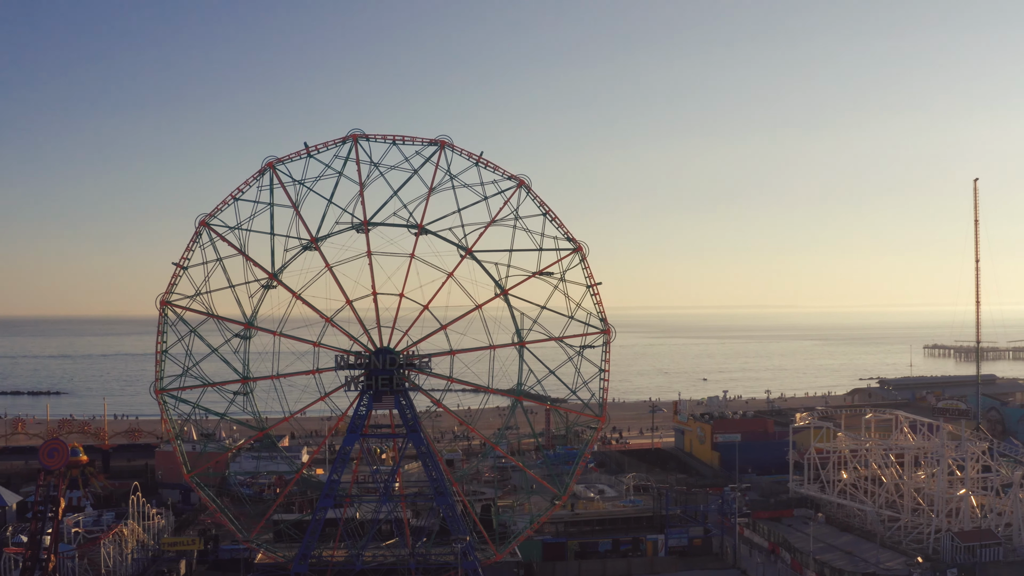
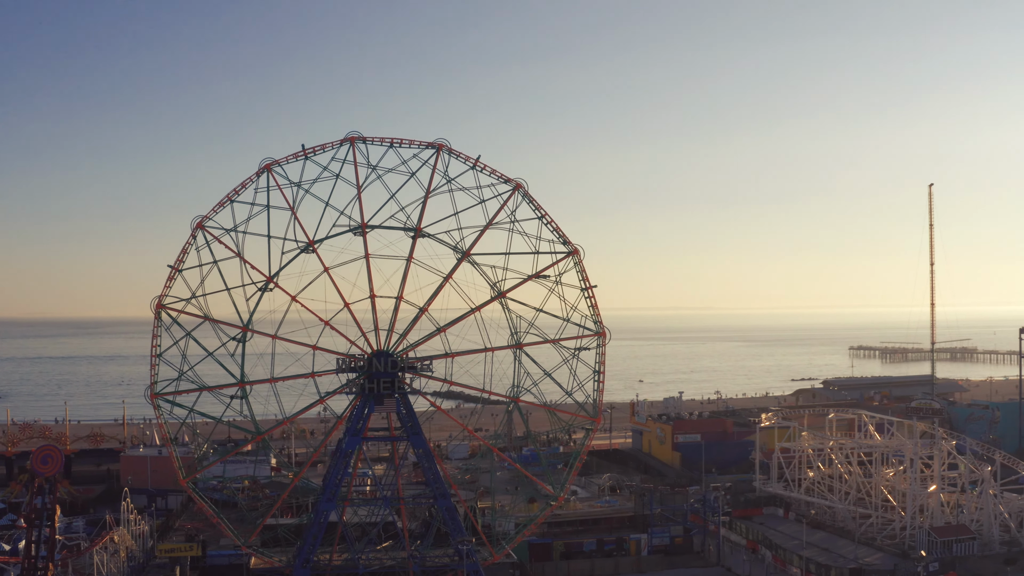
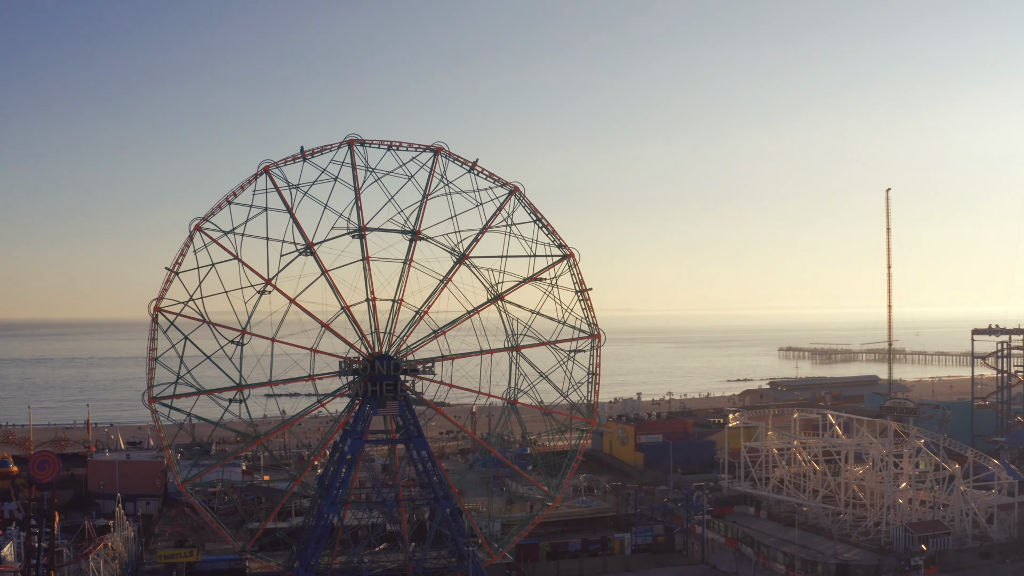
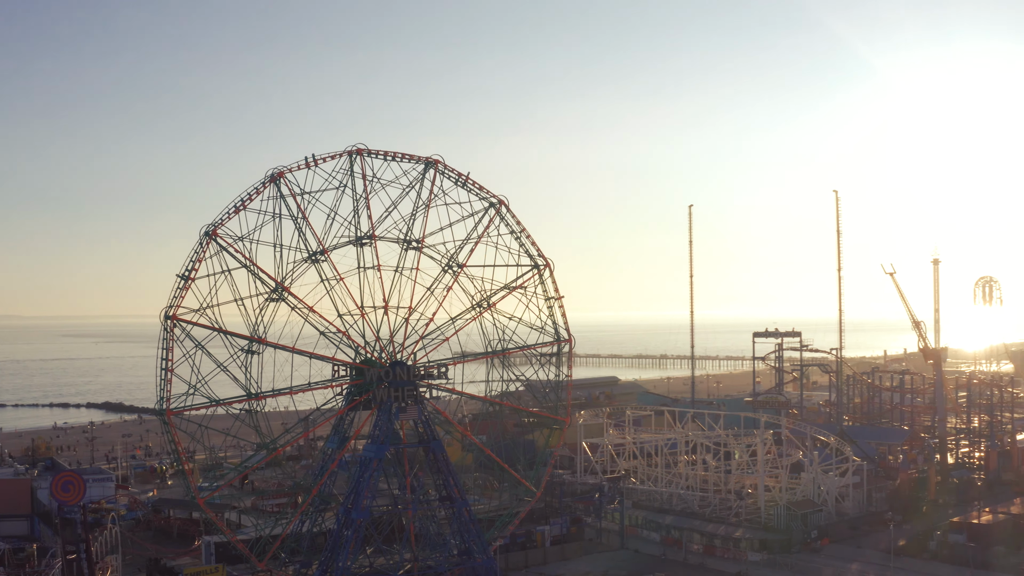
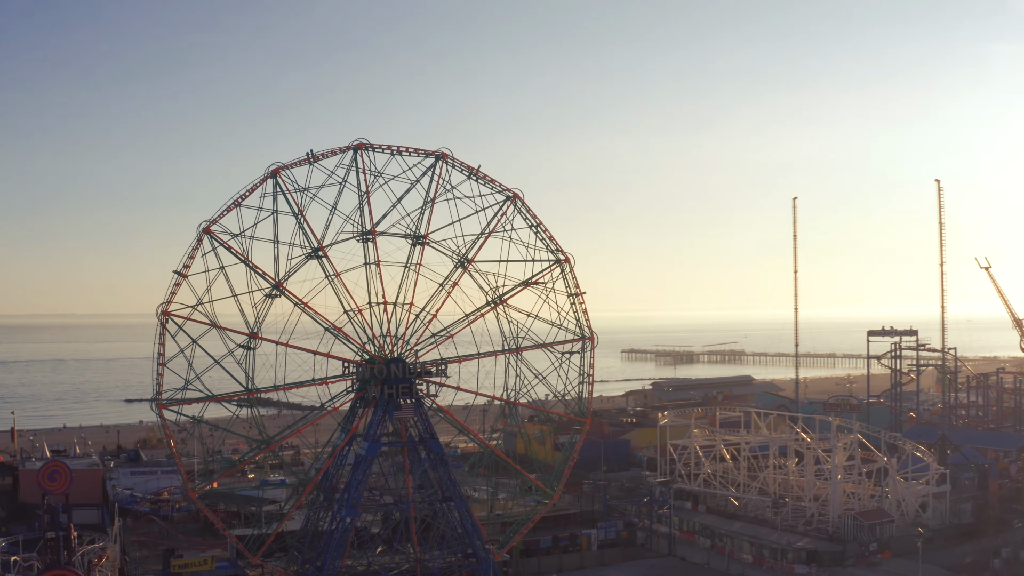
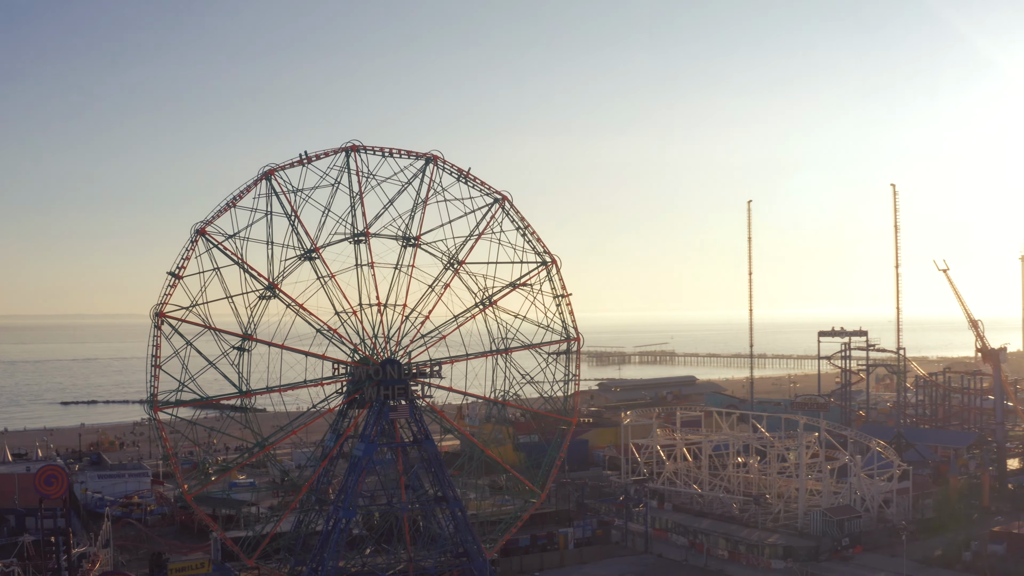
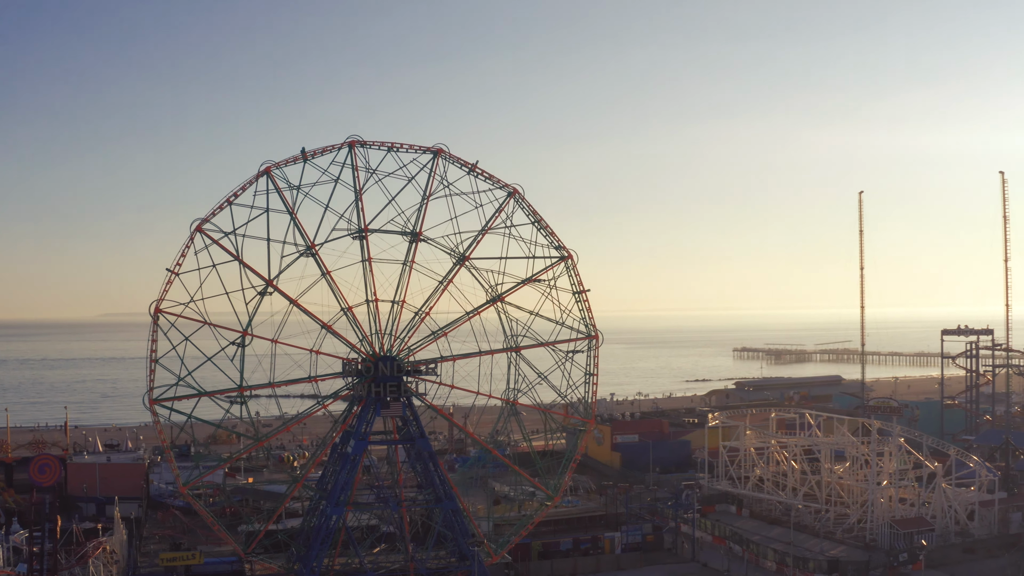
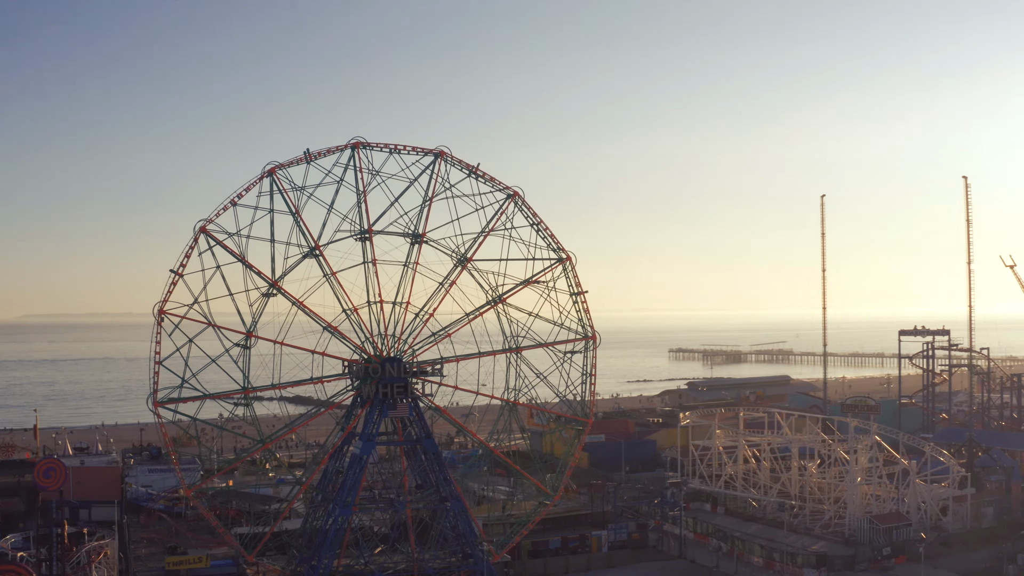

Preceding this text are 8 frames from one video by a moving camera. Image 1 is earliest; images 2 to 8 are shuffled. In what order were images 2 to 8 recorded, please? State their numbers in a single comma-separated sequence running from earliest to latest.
2, 3, 7, 8, 5, 6, 4
